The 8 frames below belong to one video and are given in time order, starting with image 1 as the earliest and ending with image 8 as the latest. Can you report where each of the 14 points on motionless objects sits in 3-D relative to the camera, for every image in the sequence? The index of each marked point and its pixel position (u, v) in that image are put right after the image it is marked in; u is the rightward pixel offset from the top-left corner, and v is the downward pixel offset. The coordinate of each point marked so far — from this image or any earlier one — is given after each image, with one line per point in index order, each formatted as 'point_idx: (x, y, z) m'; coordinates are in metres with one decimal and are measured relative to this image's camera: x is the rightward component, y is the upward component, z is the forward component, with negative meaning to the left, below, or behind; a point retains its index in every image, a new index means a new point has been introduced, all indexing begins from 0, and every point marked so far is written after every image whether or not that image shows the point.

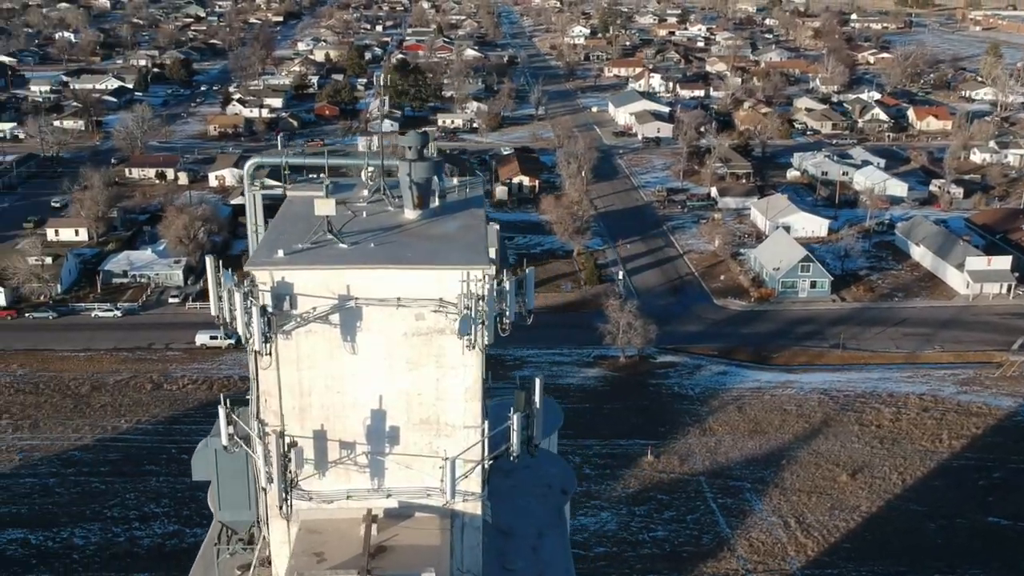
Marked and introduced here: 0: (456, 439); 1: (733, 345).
0: (-0.2, -0.6, +4.3) m
1: (+3.4, -0.9, +16.5) m
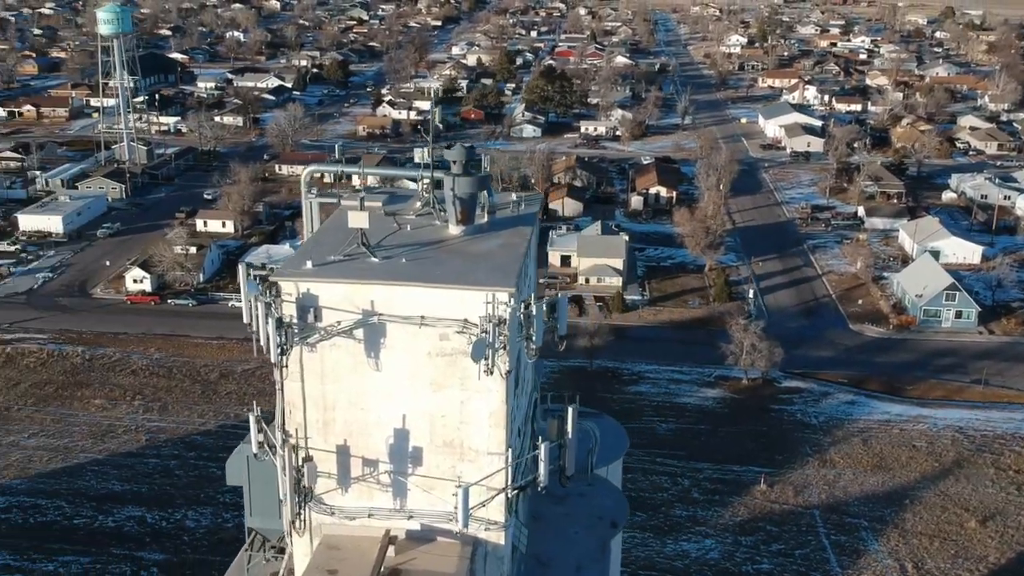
0: (-0.1, -0.7, +4.1) m
1: (+5.2, -1.3, +15.7) m
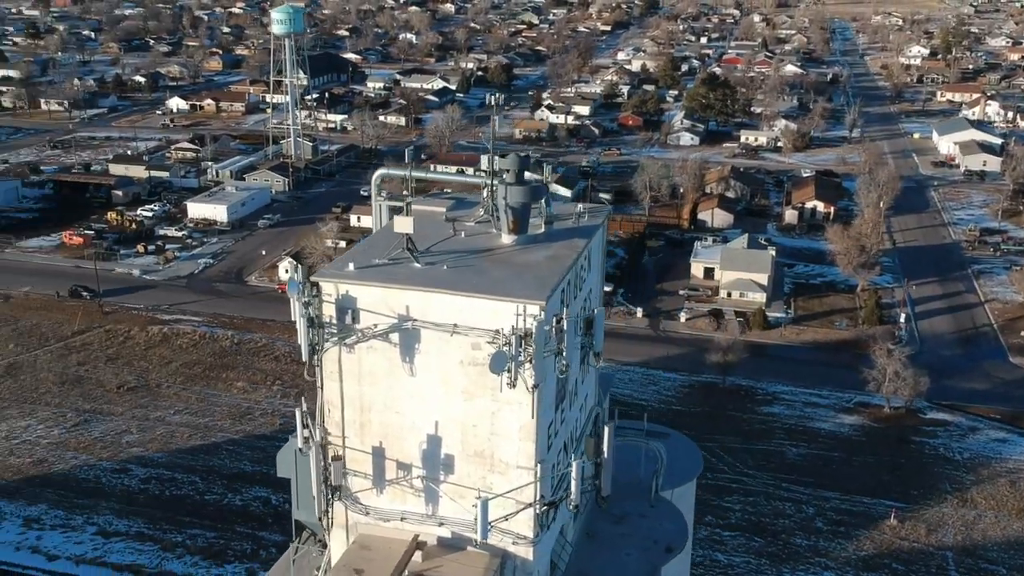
0: (0.0, -0.7, +4.1) m
1: (+7.0, -1.7, +14.7) m
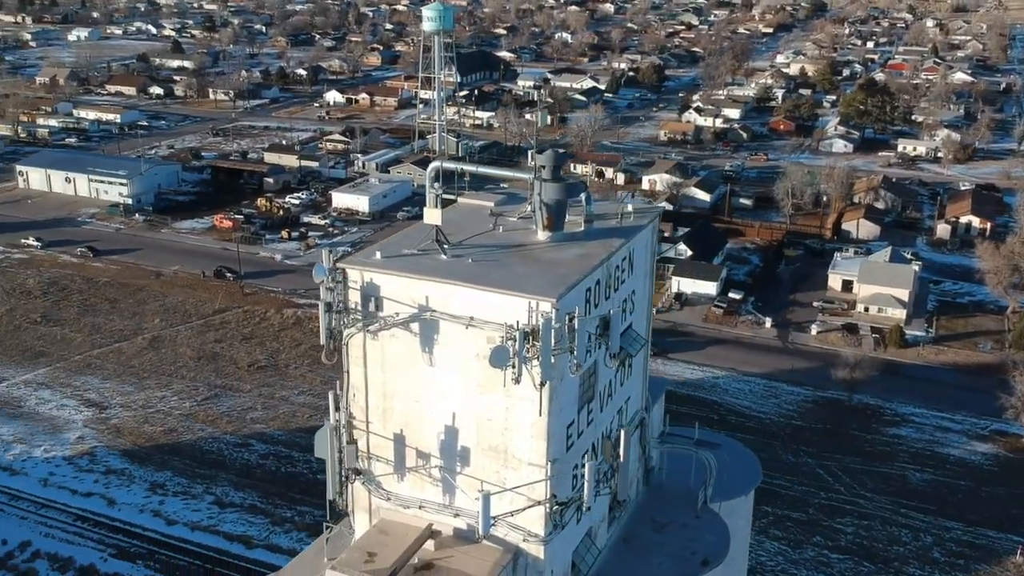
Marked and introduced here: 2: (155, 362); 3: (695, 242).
0: (0.0, -0.7, +4.1) m
1: (+8.5, -2.1, +13.5) m
2: (-5.3, -1.1, +15.6) m
3: (+3.4, +0.9, +19.6) m
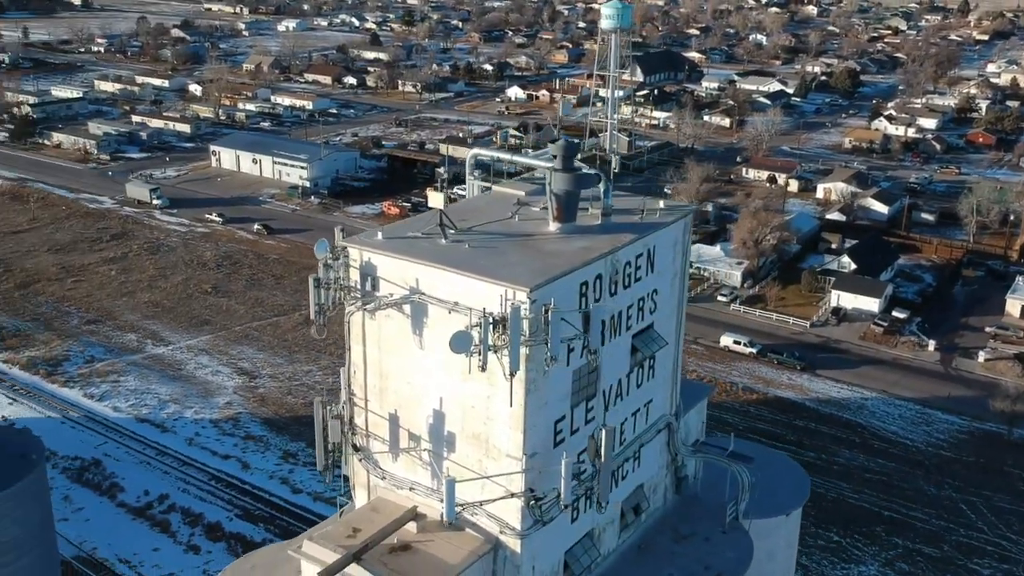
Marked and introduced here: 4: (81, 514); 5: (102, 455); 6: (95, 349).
0: (0.0, -0.7, +4.0) m
1: (+9.9, -2.6, +11.8) m
2: (-3.2, -0.8, +16.4) m
3: (+6.1, +0.6, +18.7) m
4: (-4.7, -2.5, +11.8) m
5: (-5.0, -2.0, +12.9) m
6: (-6.2, -0.9, +15.7) m
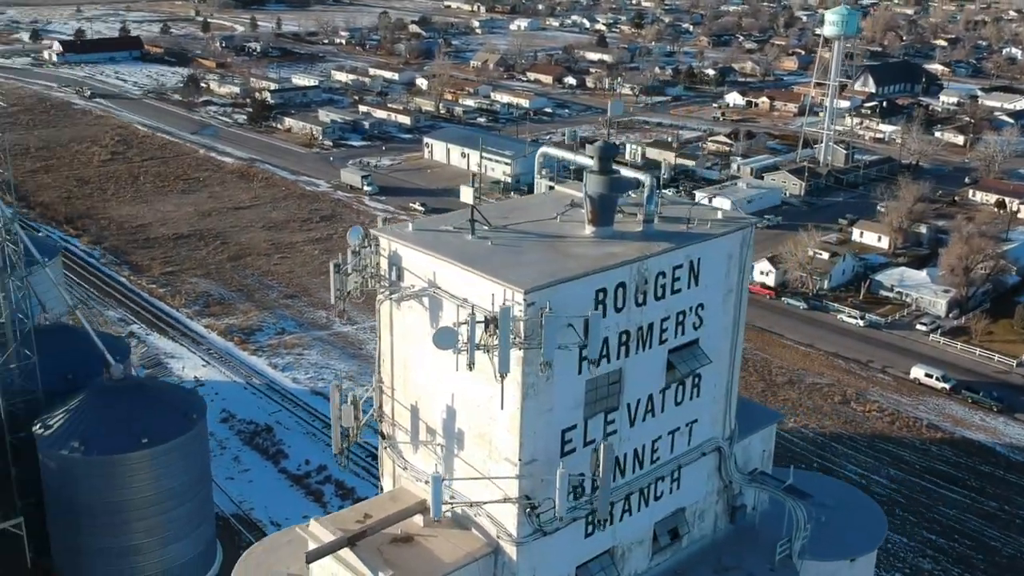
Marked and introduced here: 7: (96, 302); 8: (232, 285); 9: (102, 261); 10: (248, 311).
0: (0.0, -0.7, +3.9) m
1: (+11.1, -3.5, +9.4) m
2: (-0.5, -0.6, +16.7) m
3: (+9.2, -0.1, +16.9) m
4: (-3.1, -2.2, +12.5) m
5: (-3.1, -1.7, +13.7) m
6: (-3.5, -0.5, +16.7) m
7: (-6.5, -0.2, +16.7) m
8: (-4.7, +0.1, +17.9) m
9: (-7.1, +0.5, +18.6) m
10: (-4.2, -0.4, +16.9) m
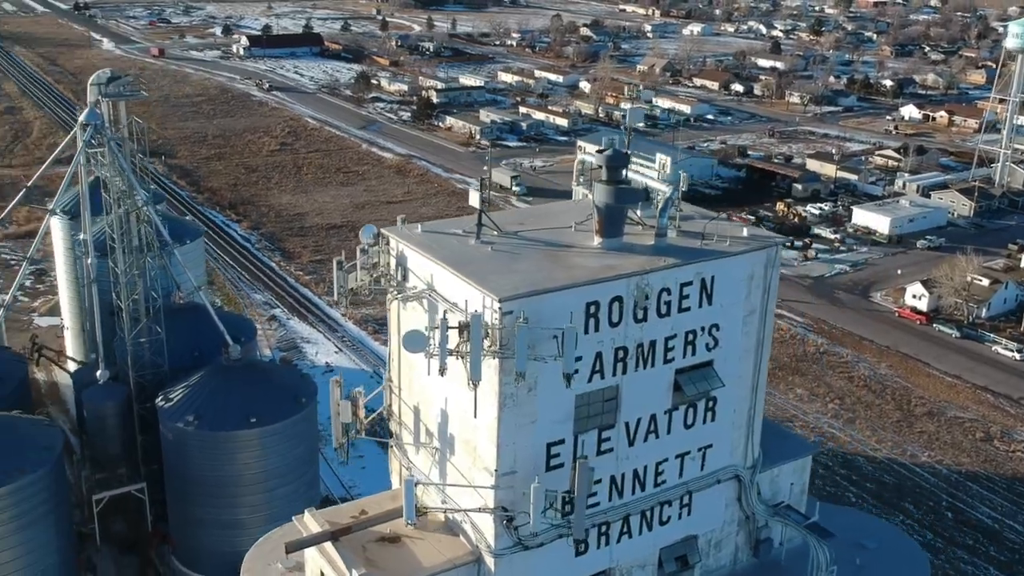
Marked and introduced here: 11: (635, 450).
0: (-0.1, -0.7, +3.9) m
1: (+11.6, -4.2, +7.5) m
2: (+1.6, -0.7, +16.5) m
3: (+11.1, -0.8, +15.2) m
4: (-1.8, -2.1, +12.8) m
5: (-1.6, -1.6, +14.0) m
6: (-1.5, -0.4, +17.0) m
7: (-4.4, 0.0, +17.6) m
8: (-2.4, +0.2, +18.4) m
9: (-4.7, +0.8, +19.5) m
10: (-2.1, -0.2, +17.4) m
11: (+0.5, -0.6, +4.1) m
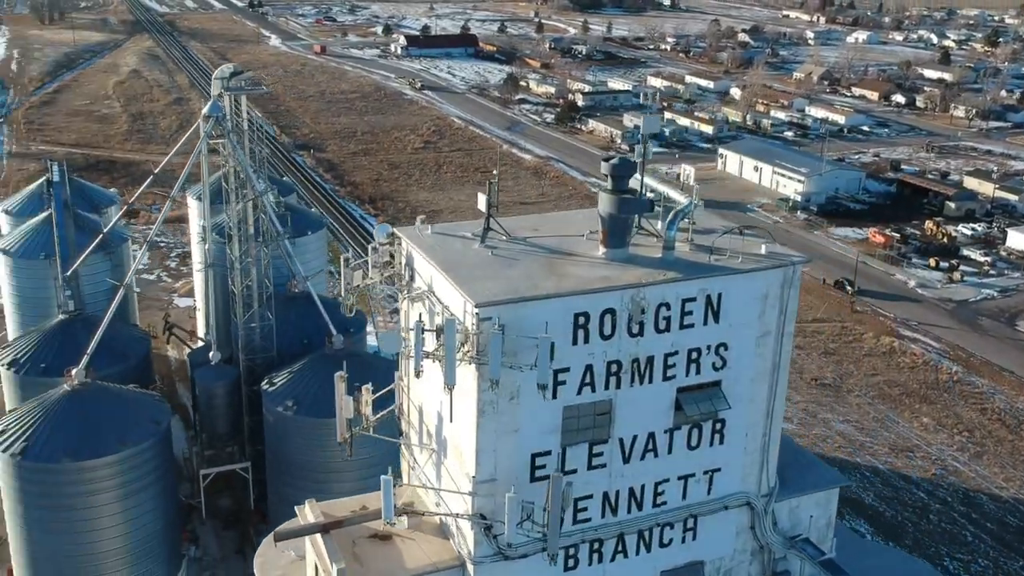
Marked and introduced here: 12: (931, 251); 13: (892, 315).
0: (-0.2, -0.7, +3.9) m
1: (+11.7, -4.9, +5.7) m
2: (+3.3, -0.9, +16.1) m
3: (+12.6, -1.5, +13.4) m
4: (-0.6, -2.1, +13.0) m
5: (-0.2, -1.6, +14.1) m
6: (+0.4, -0.5, +17.0) m
7: (-2.4, +0.2, +18.0) m
8: (-0.2, +0.2, +18.5) m
9: (-2.3, +0.9, +19.9) m
10: (-0.1, -0.2, +17.5) m
11: (+0.5, -0.7, +4.0) m
12: (+7.8, +0.7, +19.6) m
13: (+6.2, -0.5, +17.3) m
